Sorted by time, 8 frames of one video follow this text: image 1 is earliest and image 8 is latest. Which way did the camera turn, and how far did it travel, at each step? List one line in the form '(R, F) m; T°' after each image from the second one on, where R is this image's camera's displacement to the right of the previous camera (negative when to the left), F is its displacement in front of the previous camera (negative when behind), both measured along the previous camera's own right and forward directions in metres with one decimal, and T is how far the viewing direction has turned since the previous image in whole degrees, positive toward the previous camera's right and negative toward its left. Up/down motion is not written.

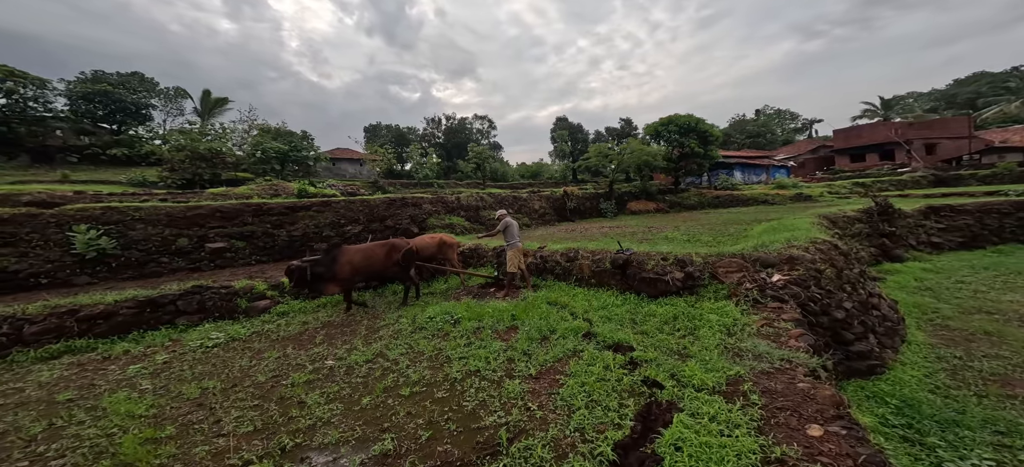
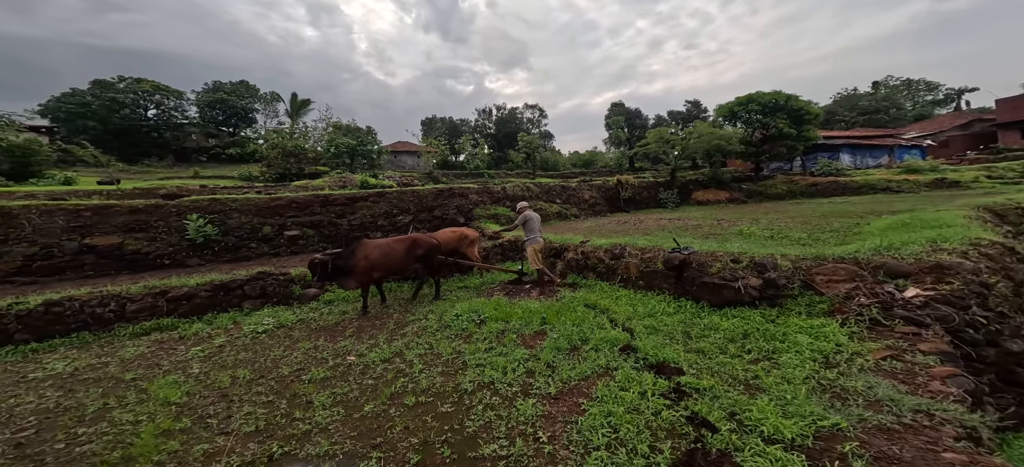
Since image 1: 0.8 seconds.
(+0.4, +0.6) m; -10°
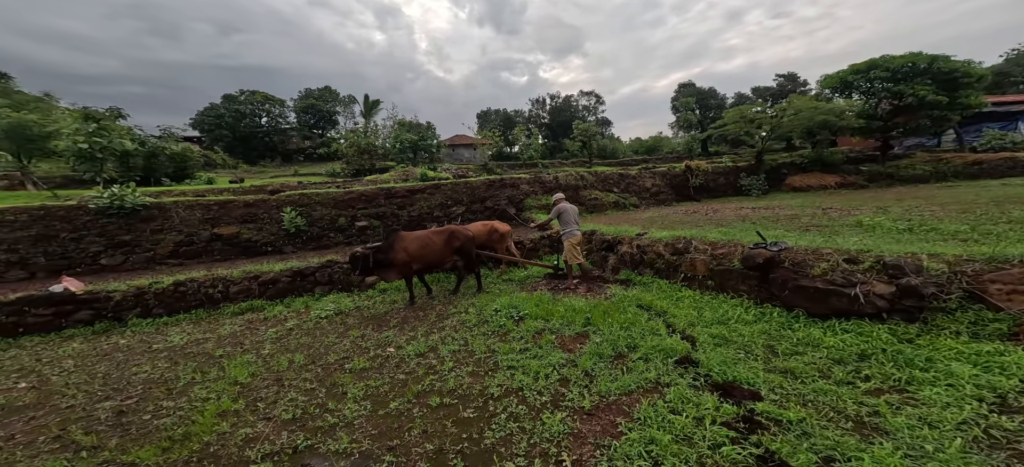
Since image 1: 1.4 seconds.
(+0.3, +0.4) m; -10°
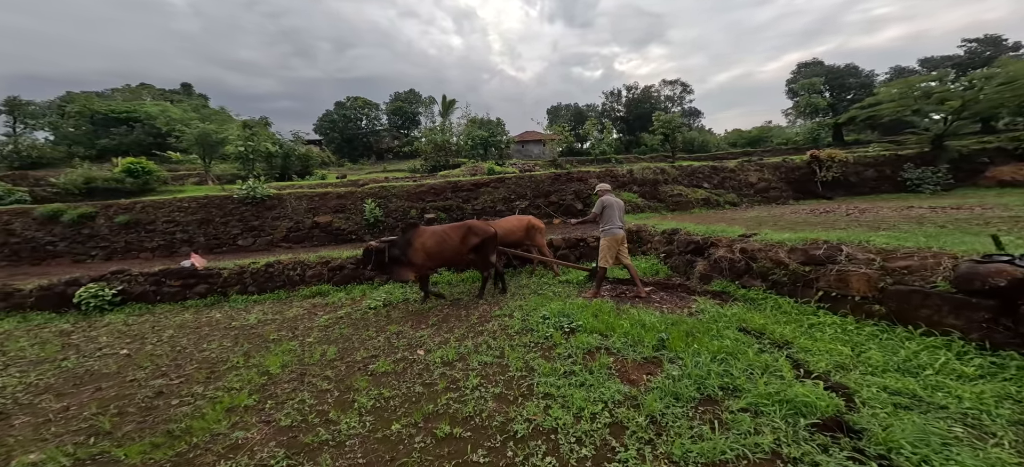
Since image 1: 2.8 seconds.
(+0.2, +0.9) m; -12°
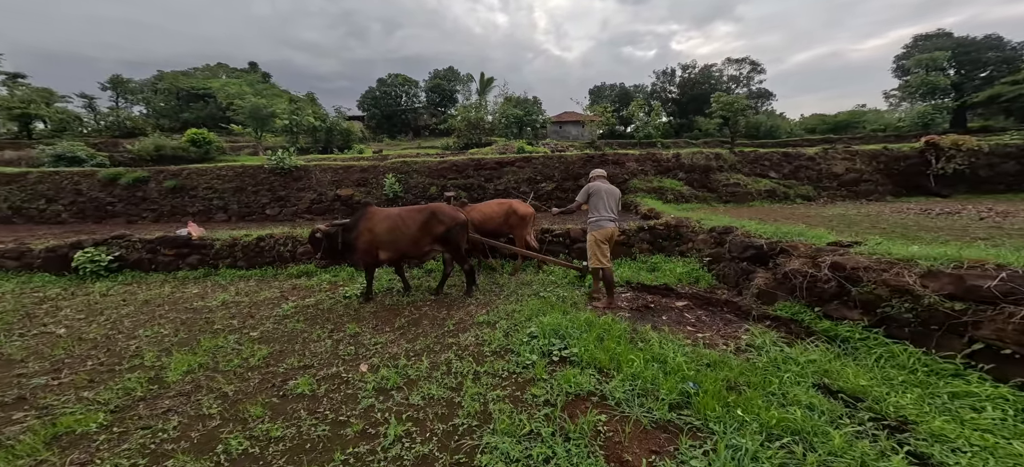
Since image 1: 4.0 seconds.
(+0.5, +1.1) m; -6°
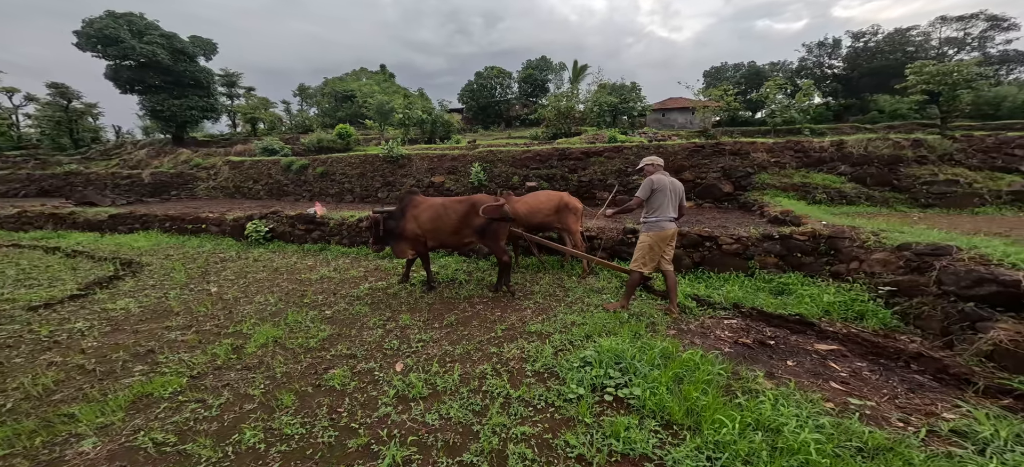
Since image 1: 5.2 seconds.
(+0.3, +0.6) m; -16°
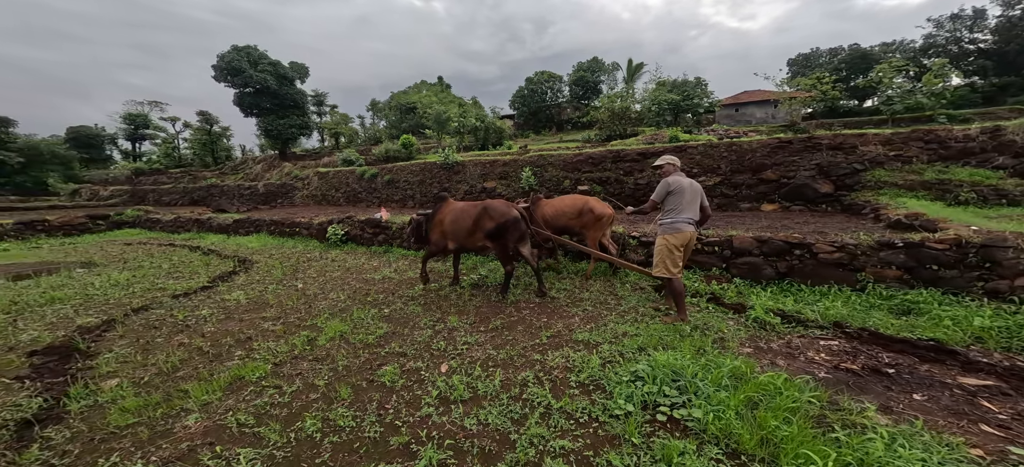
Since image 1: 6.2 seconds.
(+0.1, +0.1) m; -9°
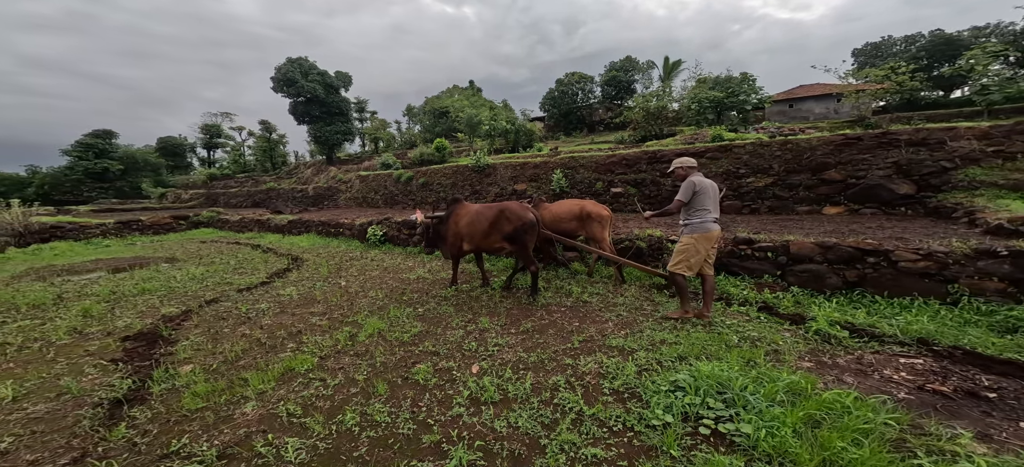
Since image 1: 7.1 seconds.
(0.0, 0.0) m; -5°
